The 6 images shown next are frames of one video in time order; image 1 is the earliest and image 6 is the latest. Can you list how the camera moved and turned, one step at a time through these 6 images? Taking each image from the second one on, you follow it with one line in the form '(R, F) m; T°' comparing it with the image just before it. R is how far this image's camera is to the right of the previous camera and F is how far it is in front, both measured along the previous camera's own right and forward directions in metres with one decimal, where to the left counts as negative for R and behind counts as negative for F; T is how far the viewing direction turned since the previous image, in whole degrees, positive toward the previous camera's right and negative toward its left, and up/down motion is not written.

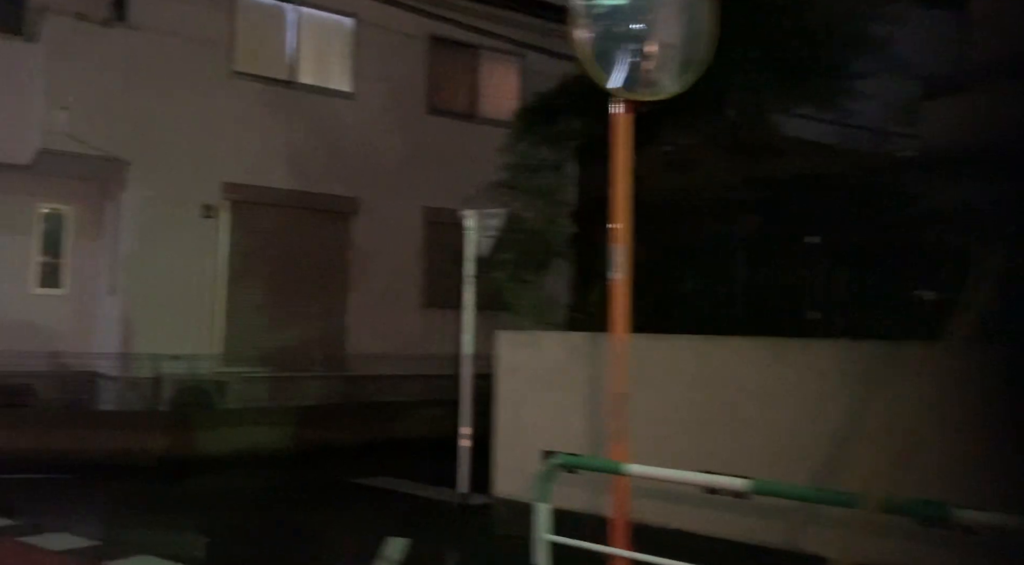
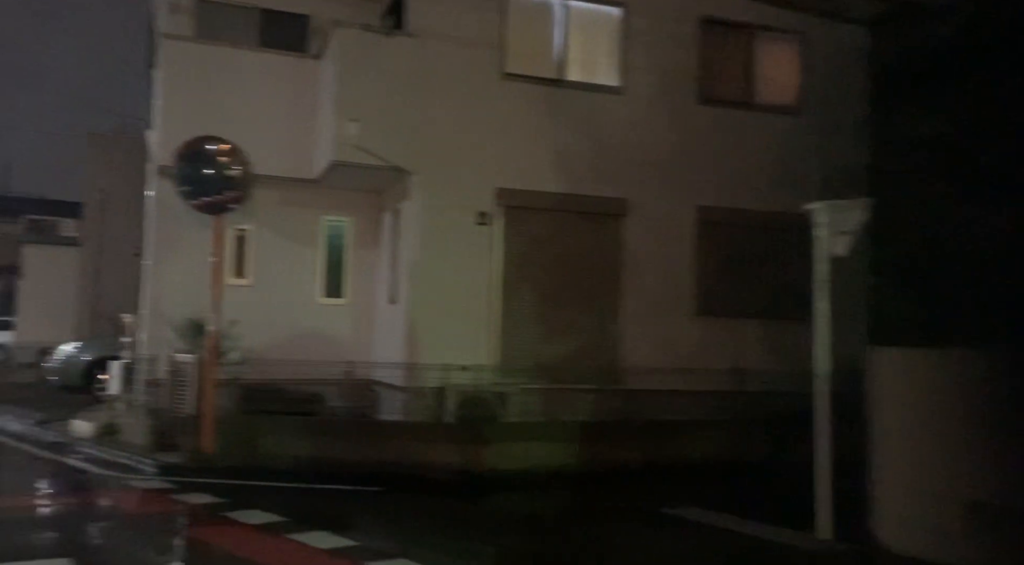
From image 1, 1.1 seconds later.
(-0.7, +0.6) m; -14°
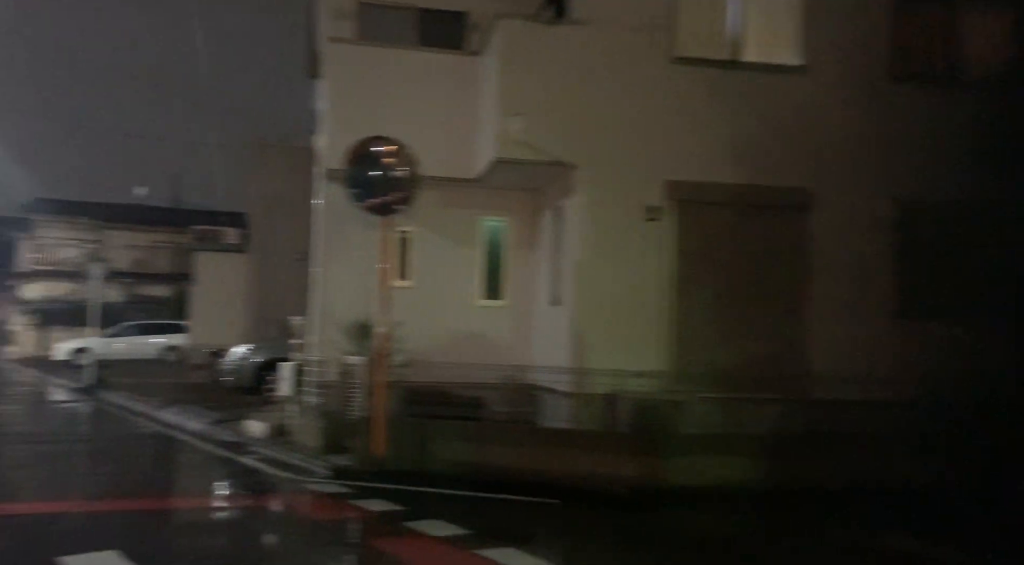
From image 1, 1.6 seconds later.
(-0.3, +0.4) m; -9°
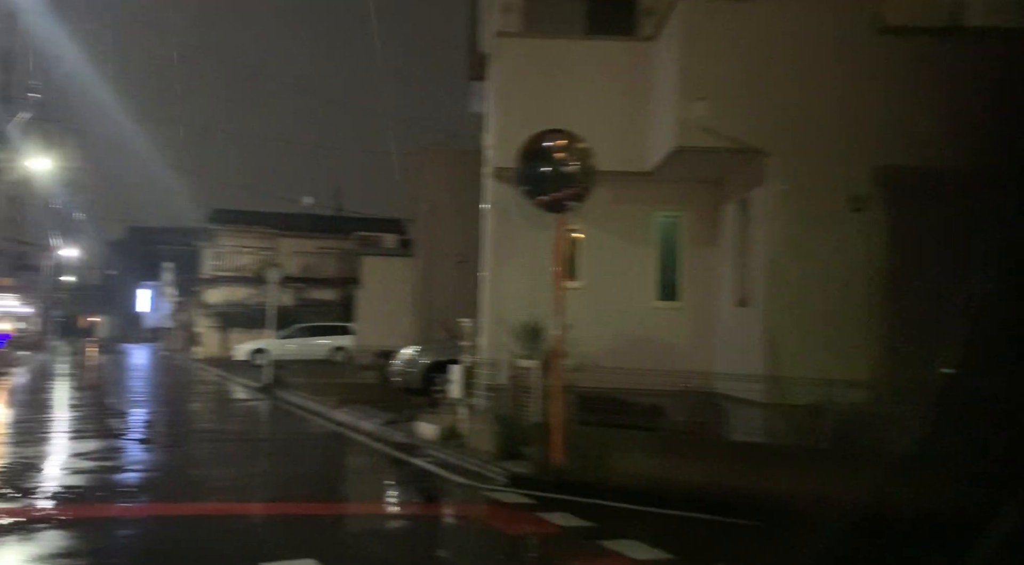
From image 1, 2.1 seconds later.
(-0.3, +0.5) m; -10°
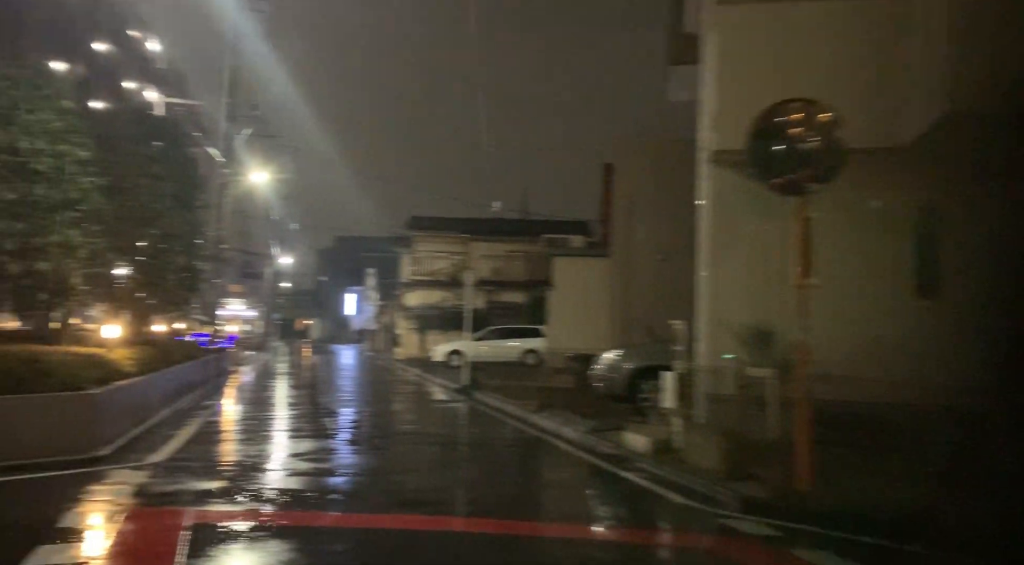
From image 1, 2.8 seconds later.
(-0.3, +0.8) m; -12°
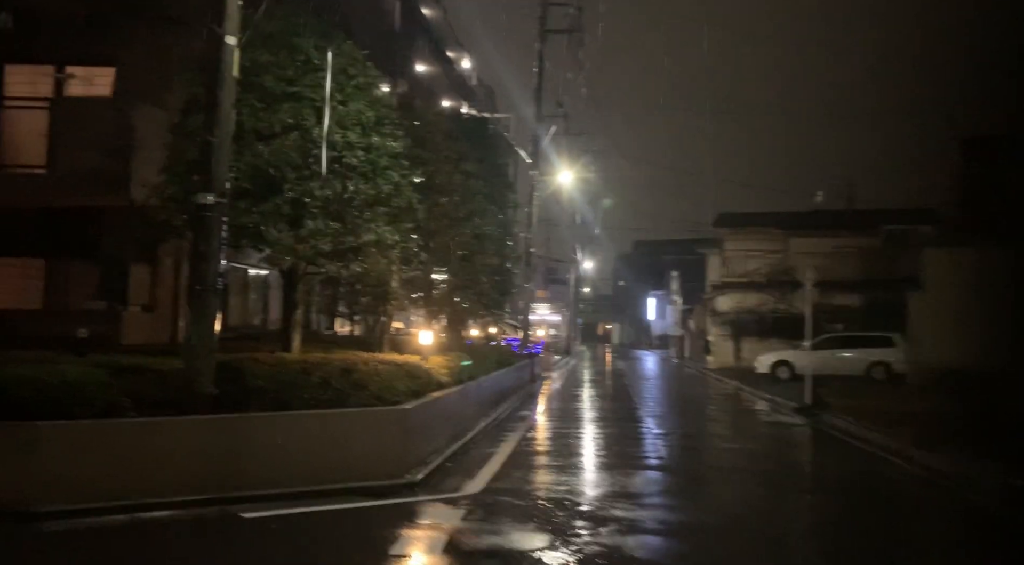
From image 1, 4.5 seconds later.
(-1.0, +2.4) m; -19°
